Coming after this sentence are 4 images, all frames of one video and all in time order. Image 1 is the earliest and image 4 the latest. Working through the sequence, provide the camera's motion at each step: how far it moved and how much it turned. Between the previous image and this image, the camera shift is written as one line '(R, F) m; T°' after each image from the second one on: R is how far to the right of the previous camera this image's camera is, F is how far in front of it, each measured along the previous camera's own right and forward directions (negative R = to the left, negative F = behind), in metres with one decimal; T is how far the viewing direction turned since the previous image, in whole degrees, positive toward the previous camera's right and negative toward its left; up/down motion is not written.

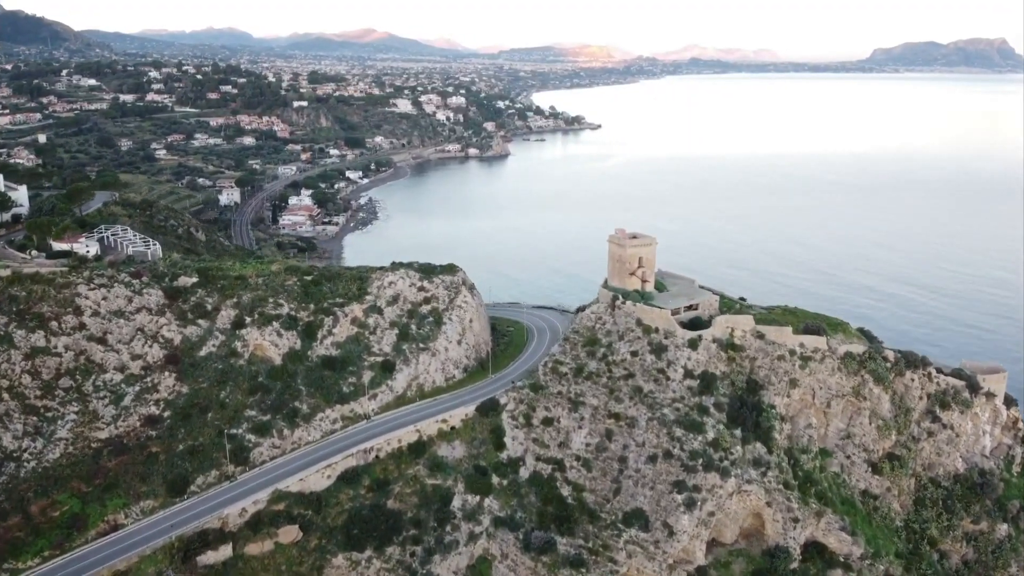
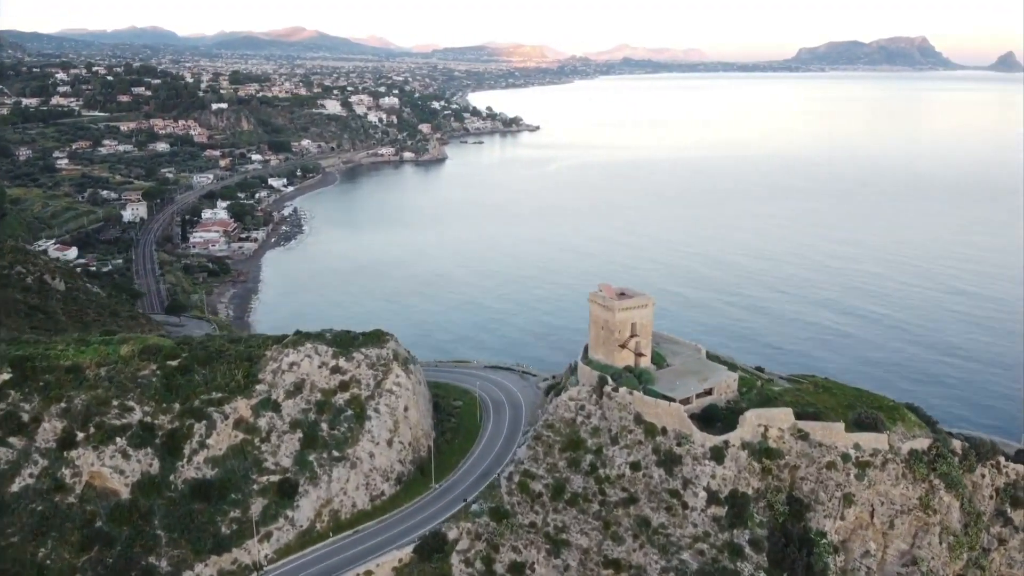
(-0.3, +10.4) m; +4°
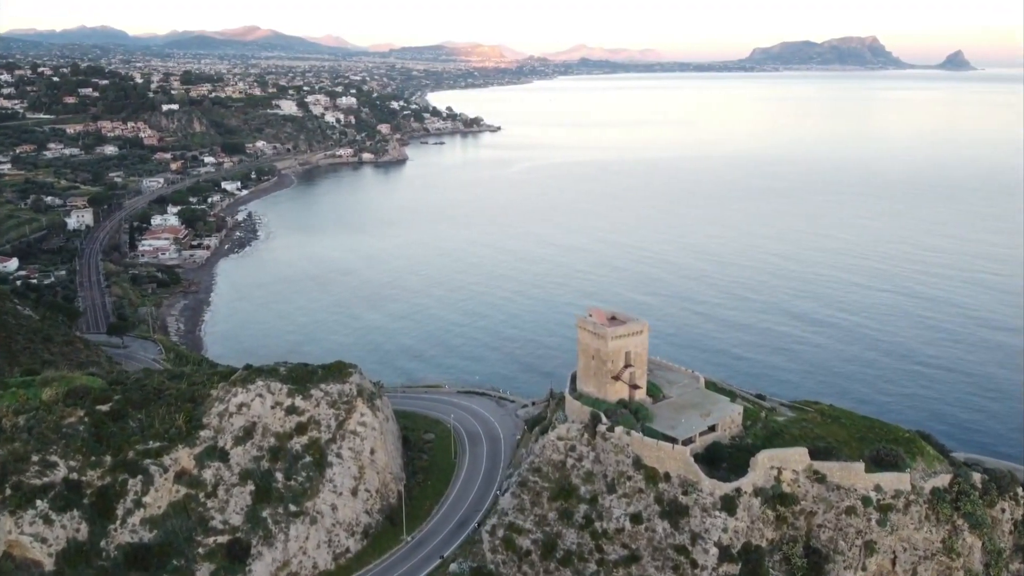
(-0.5, +3.1) m; +3°
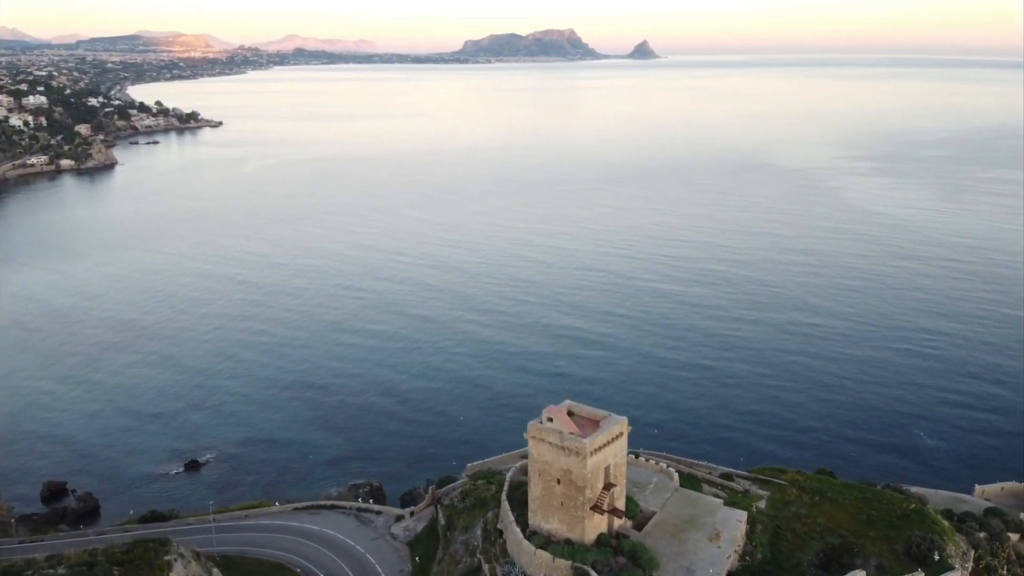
(-3.3, +9.3) m; +17°
